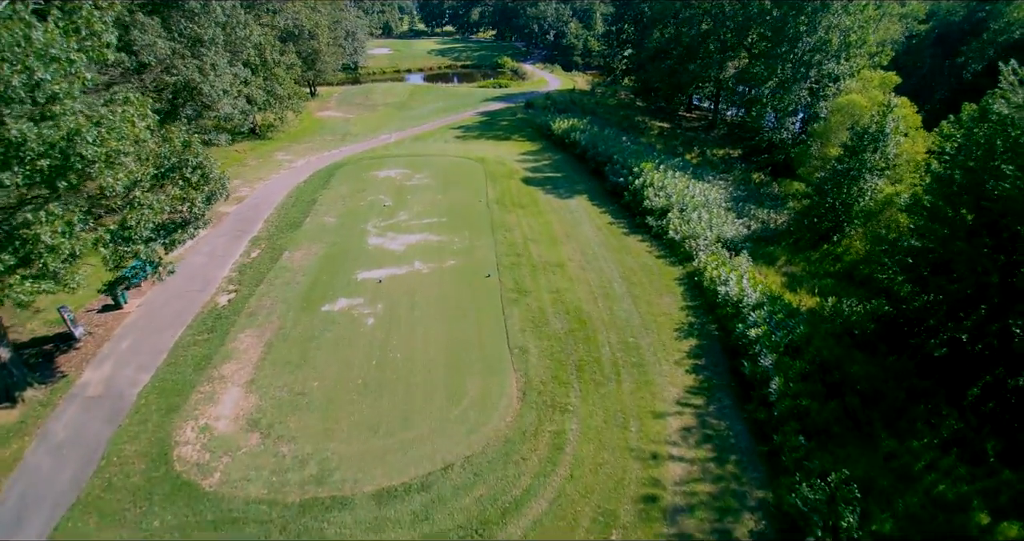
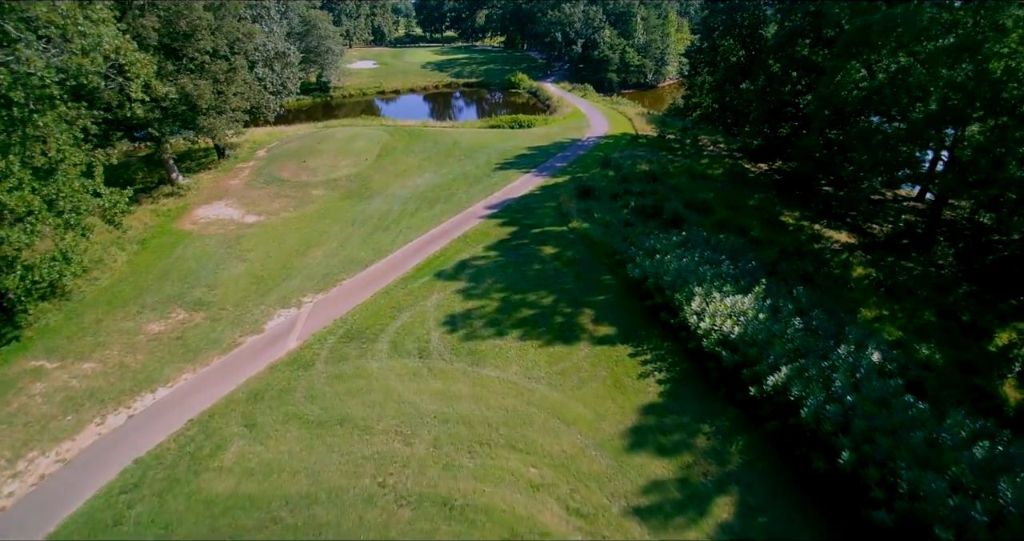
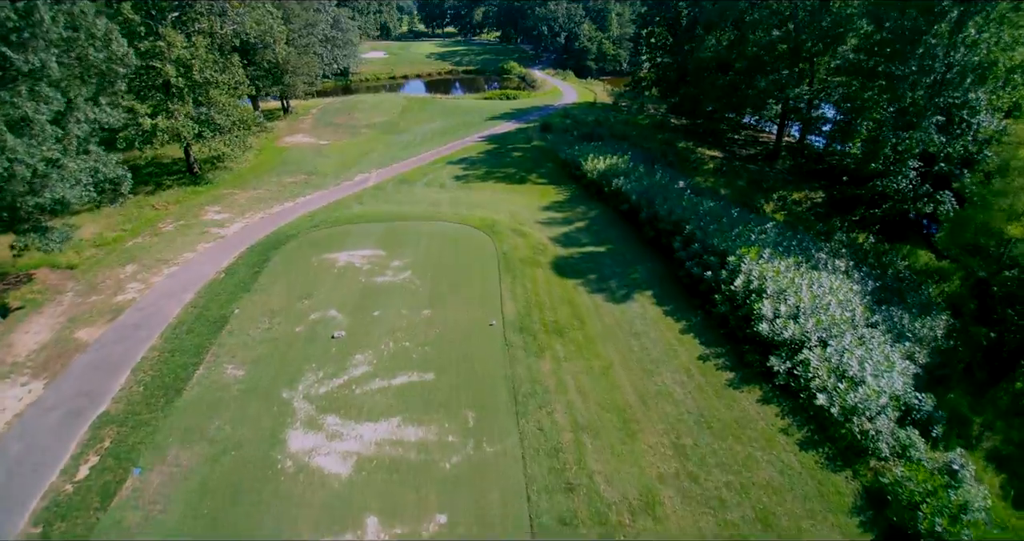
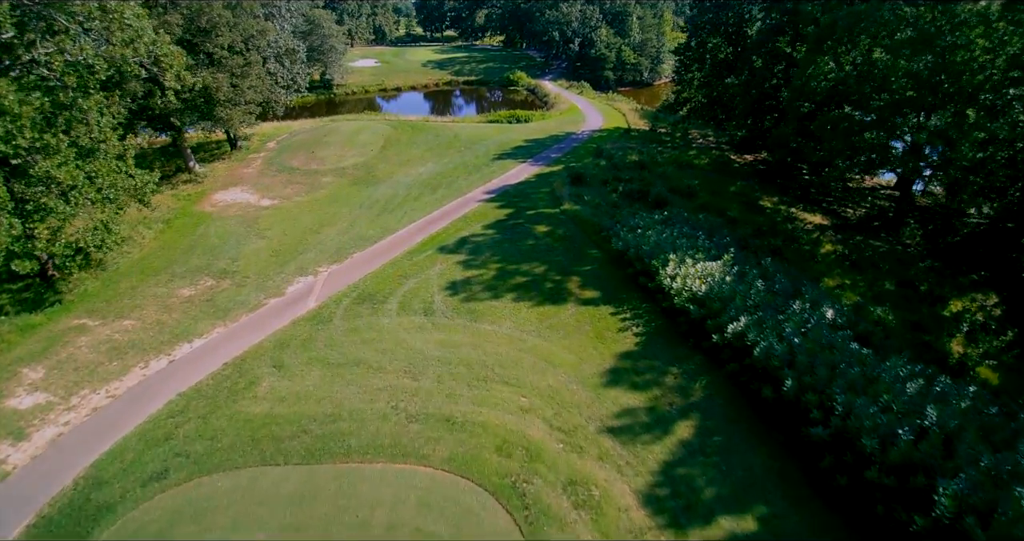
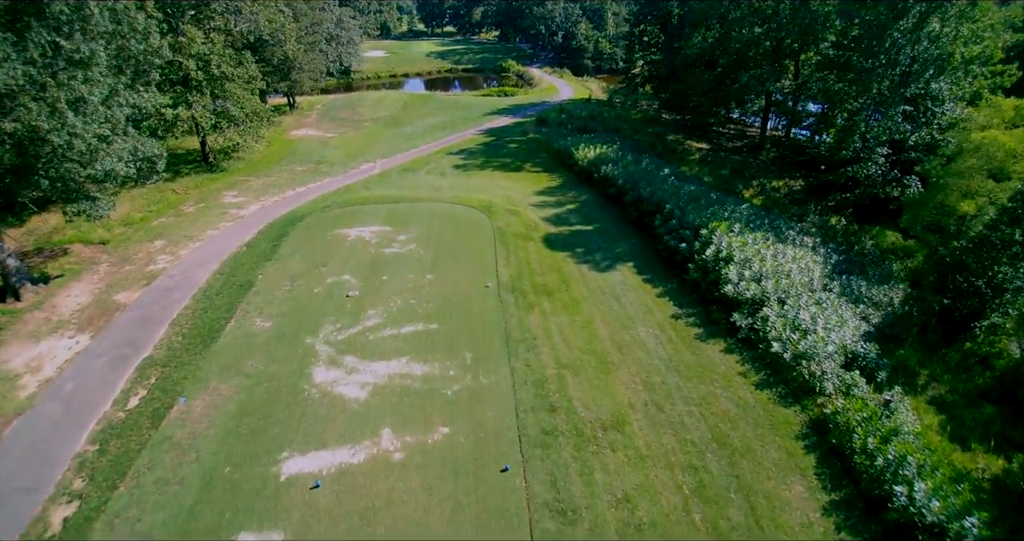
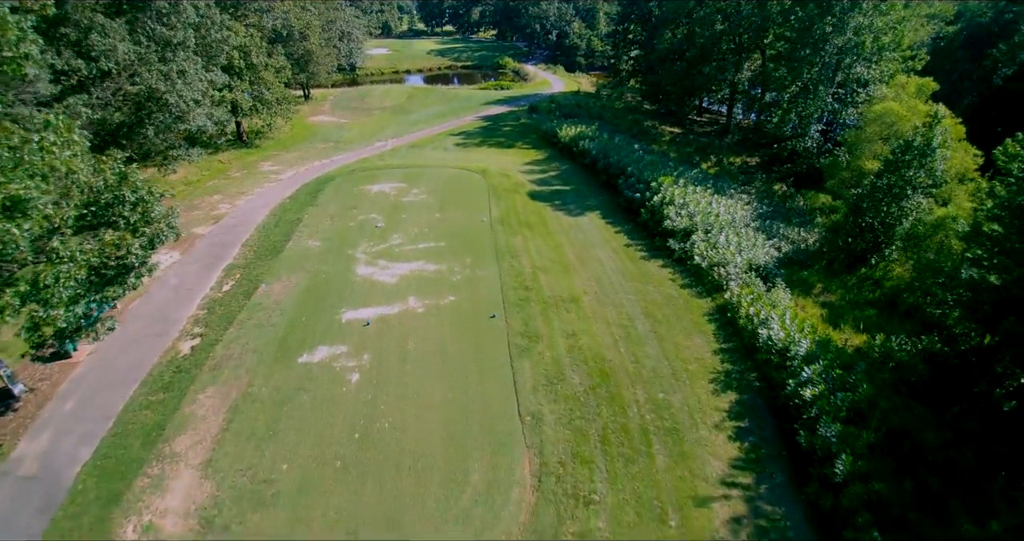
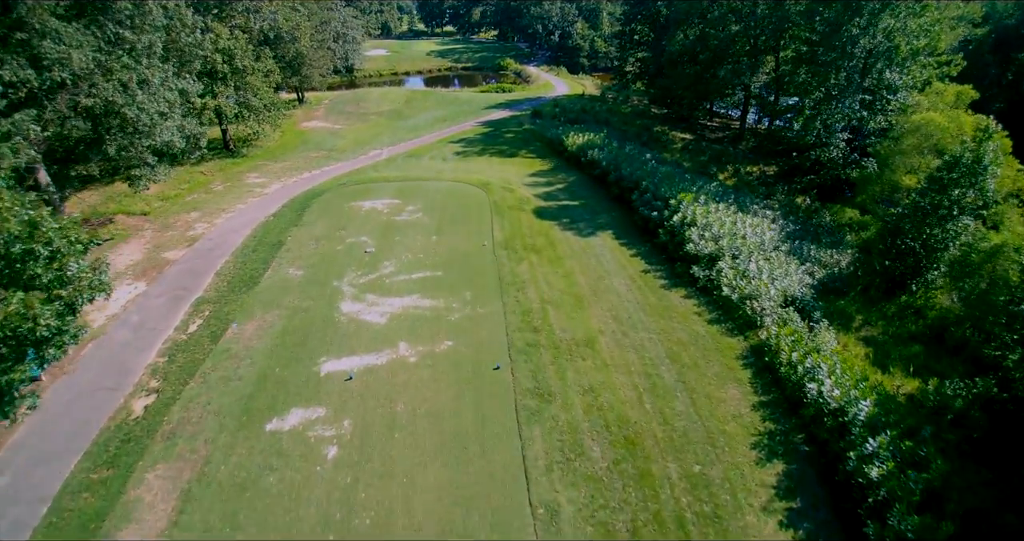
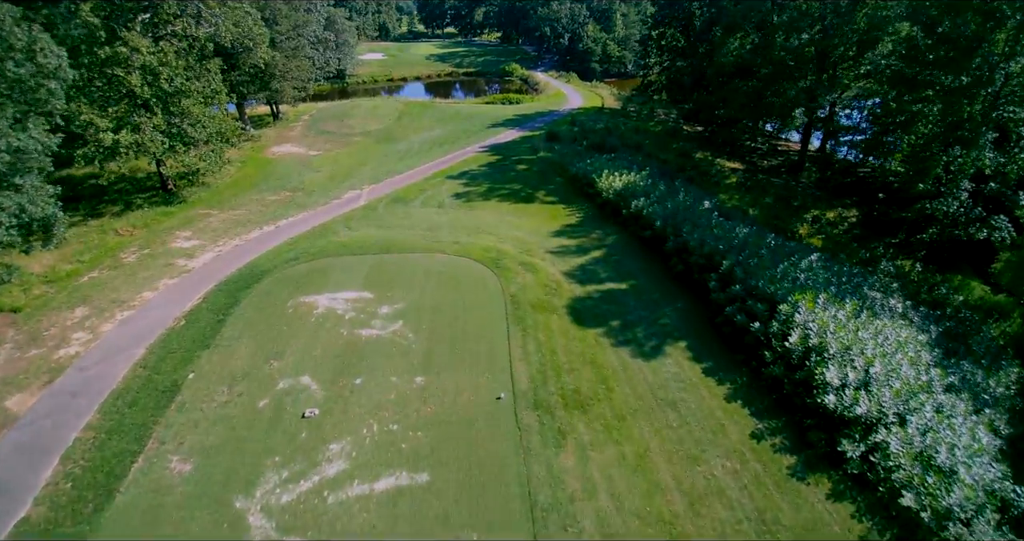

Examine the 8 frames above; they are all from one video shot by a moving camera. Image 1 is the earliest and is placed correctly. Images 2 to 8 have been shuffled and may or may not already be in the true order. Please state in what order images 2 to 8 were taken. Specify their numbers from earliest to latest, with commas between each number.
6, 7, 5, 3, 8, 4, 2
